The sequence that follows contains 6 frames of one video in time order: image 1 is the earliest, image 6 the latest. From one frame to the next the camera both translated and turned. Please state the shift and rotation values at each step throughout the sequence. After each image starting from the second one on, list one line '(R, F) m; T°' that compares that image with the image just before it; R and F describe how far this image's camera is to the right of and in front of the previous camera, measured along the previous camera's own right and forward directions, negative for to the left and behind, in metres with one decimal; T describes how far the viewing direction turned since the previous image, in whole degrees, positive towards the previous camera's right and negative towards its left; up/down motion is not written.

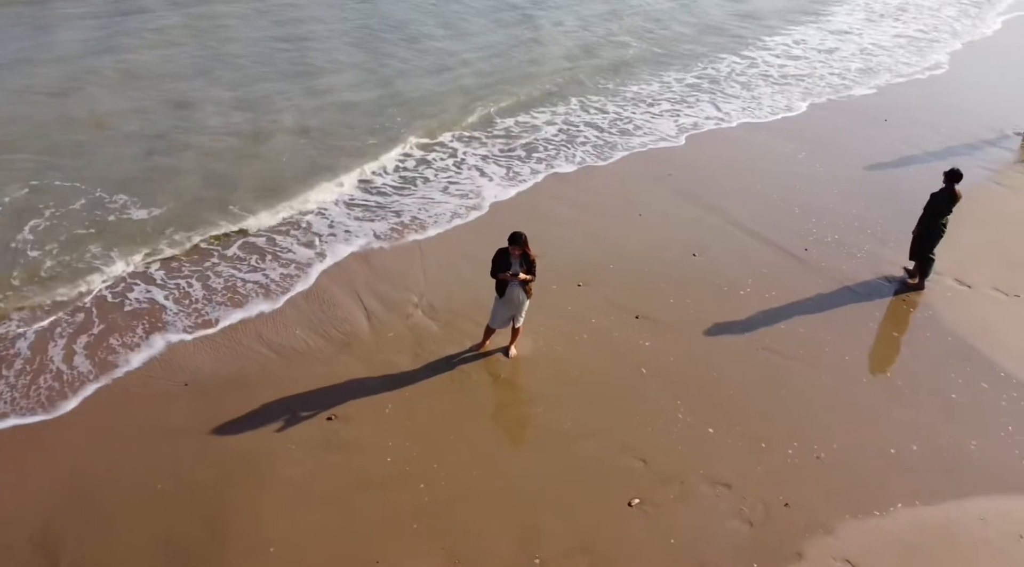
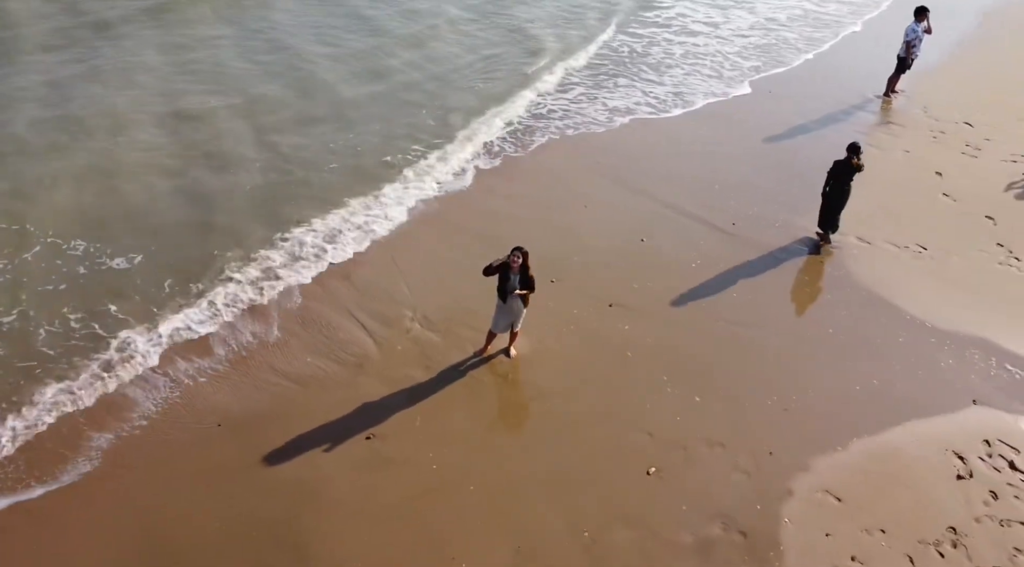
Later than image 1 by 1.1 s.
(-1.3, -0.8) m; +10°
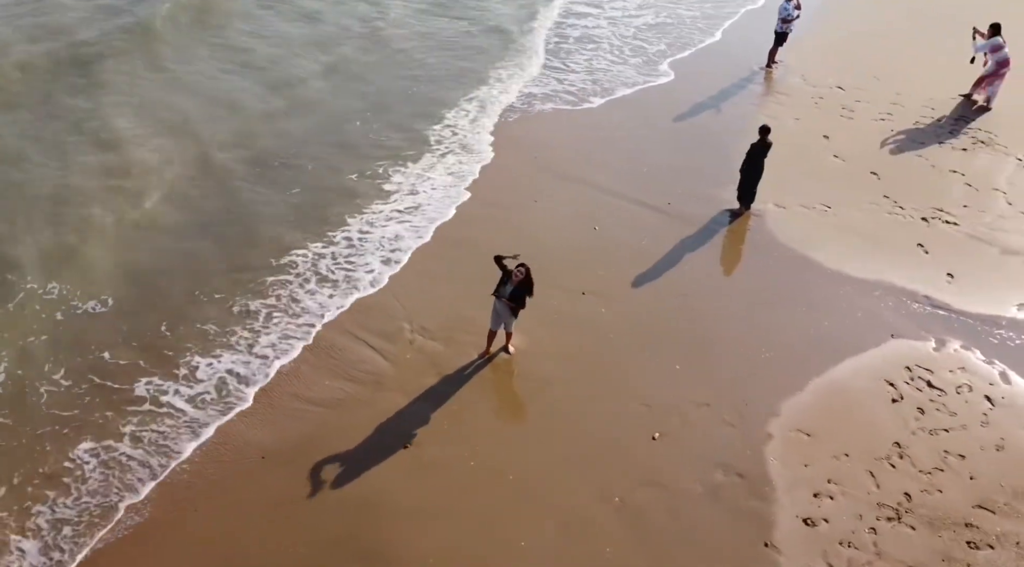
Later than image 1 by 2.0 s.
(-1.4, -0.9) m; +9°
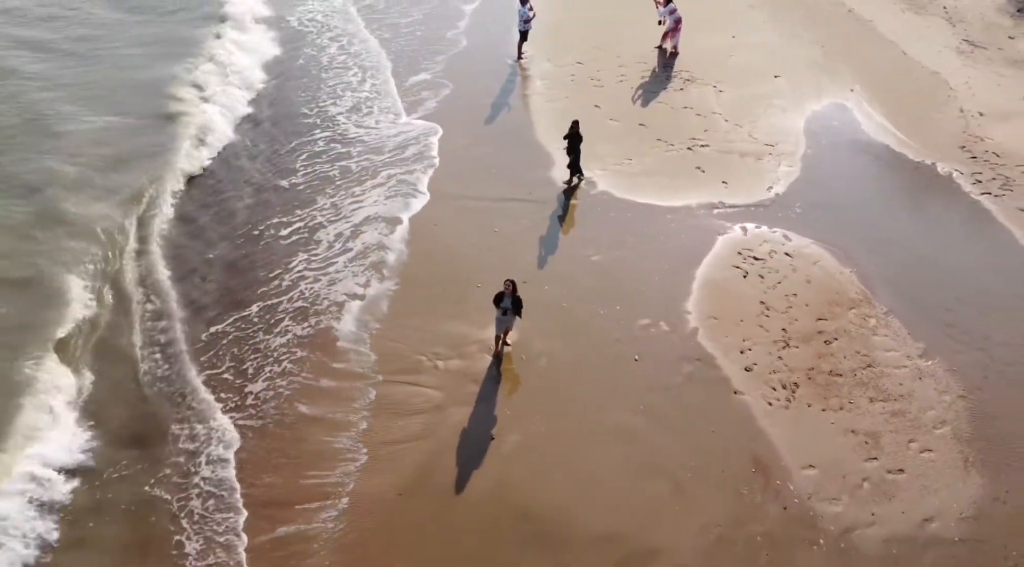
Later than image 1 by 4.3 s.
(-4.6, -2.0) m; +24°
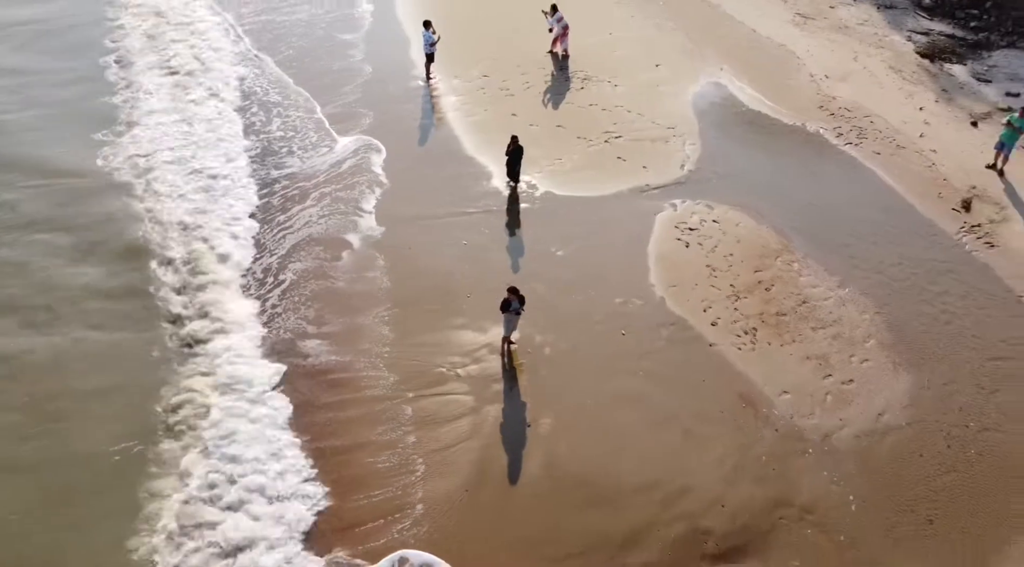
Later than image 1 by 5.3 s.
(-2.8, -1.3) m; +12°
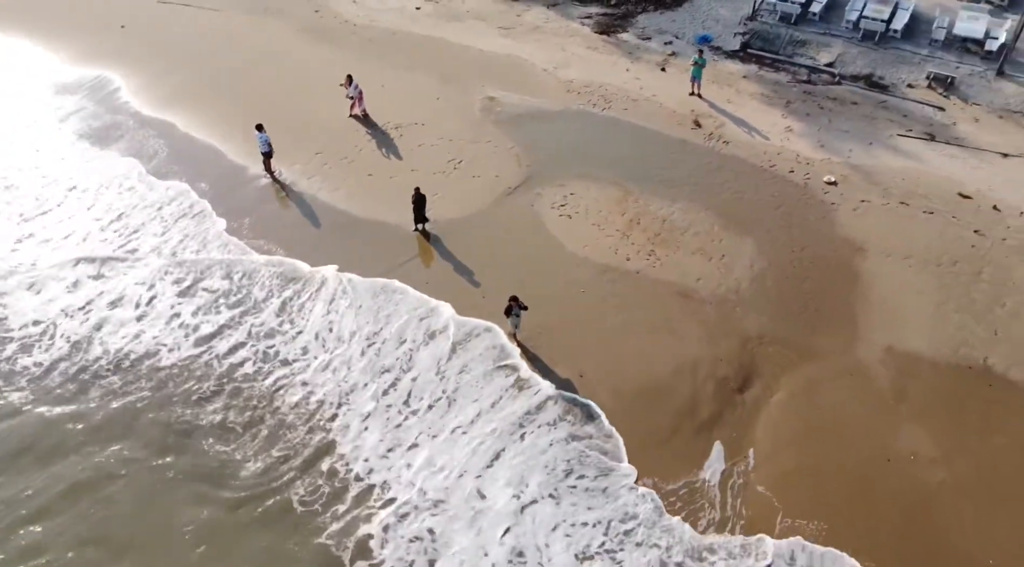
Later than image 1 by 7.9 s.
(-8.3, -1.8) m; +28°
